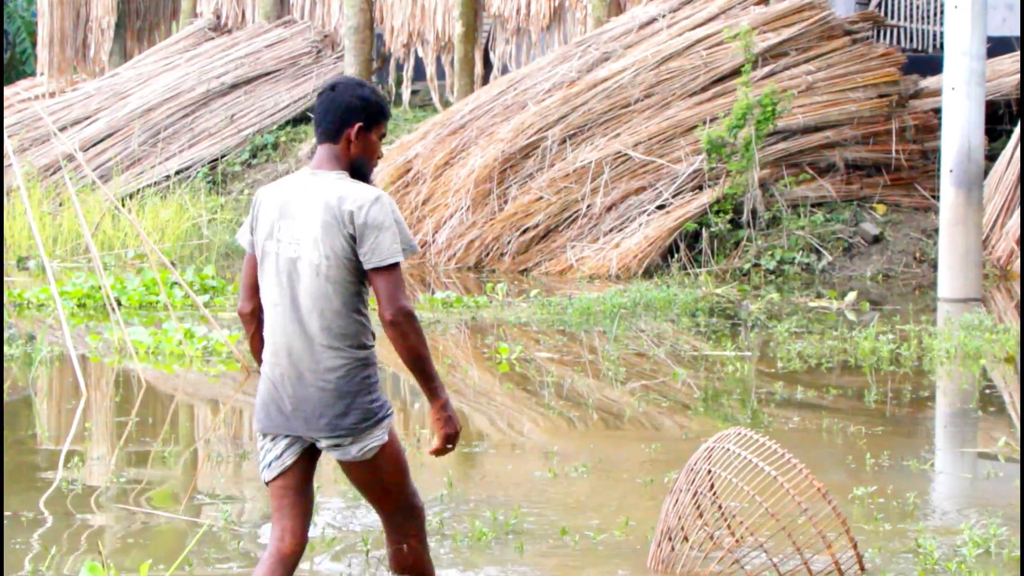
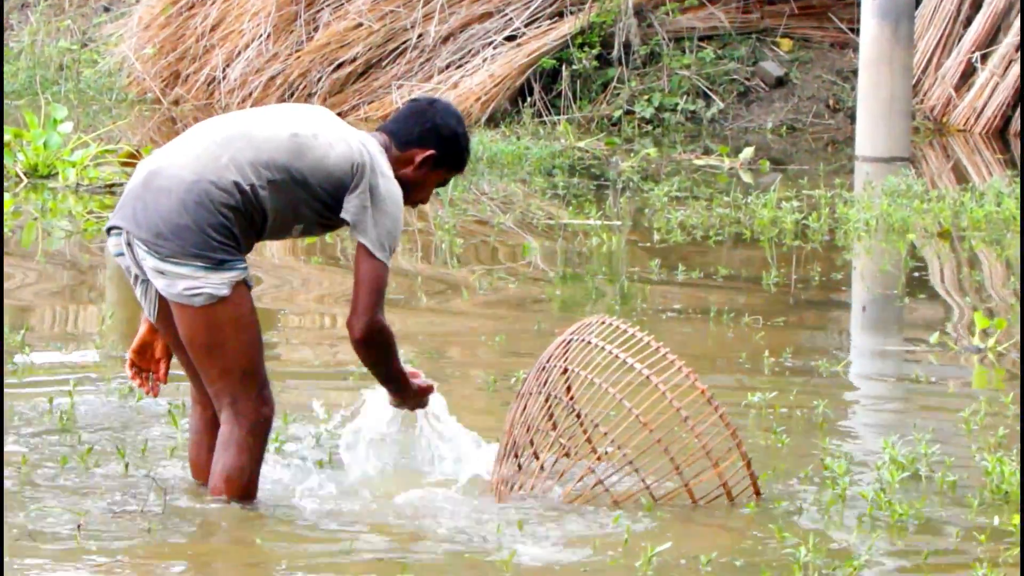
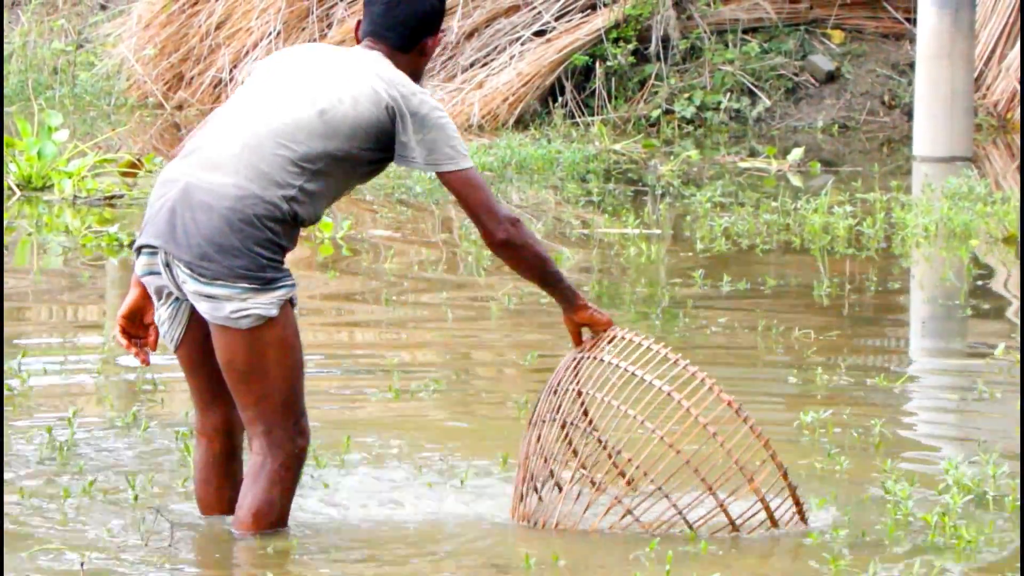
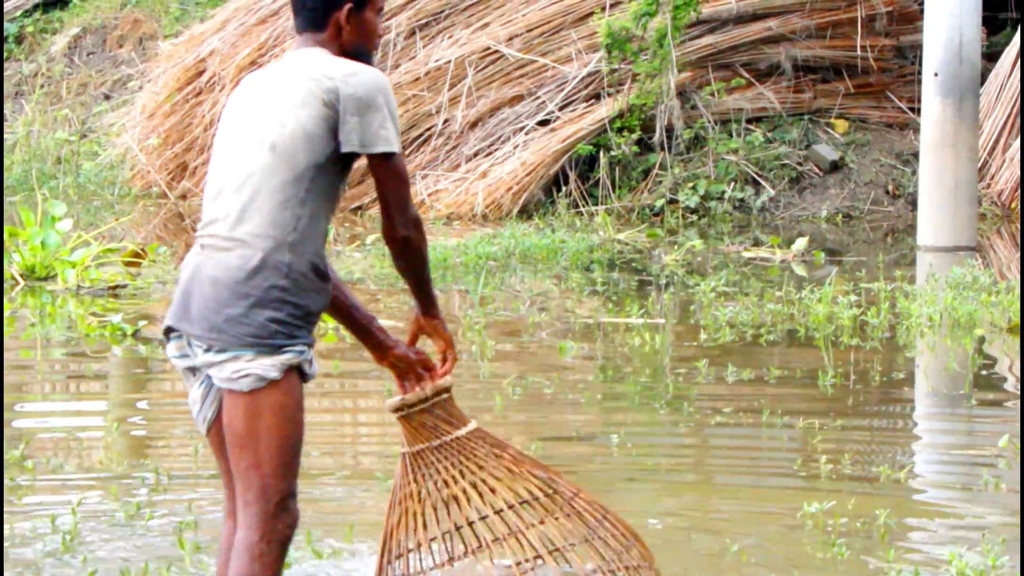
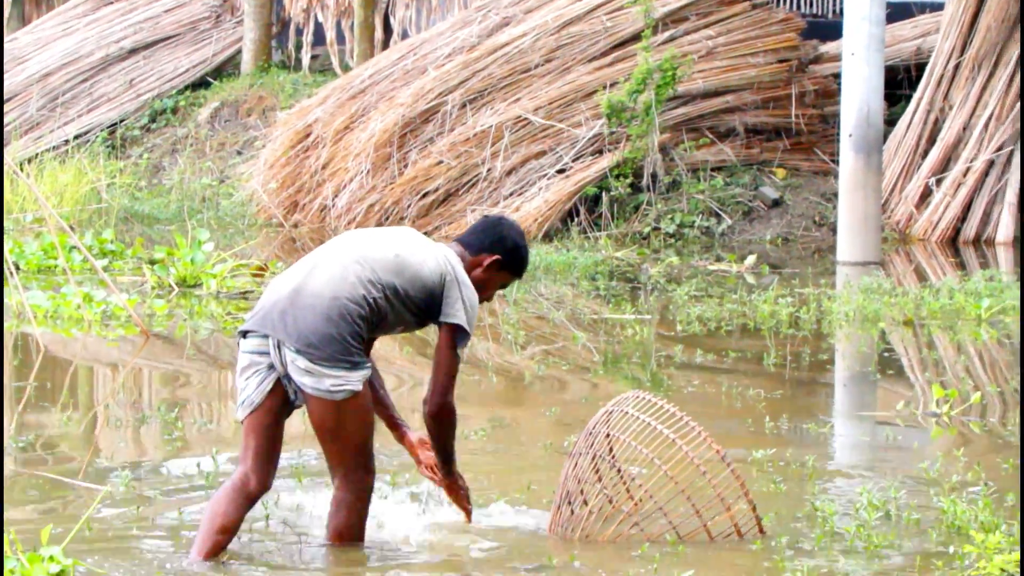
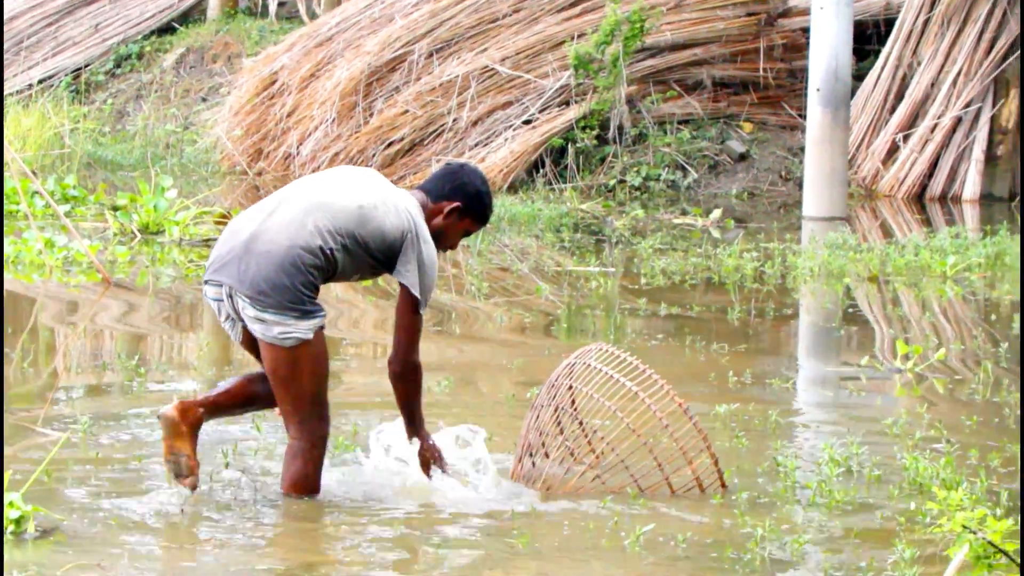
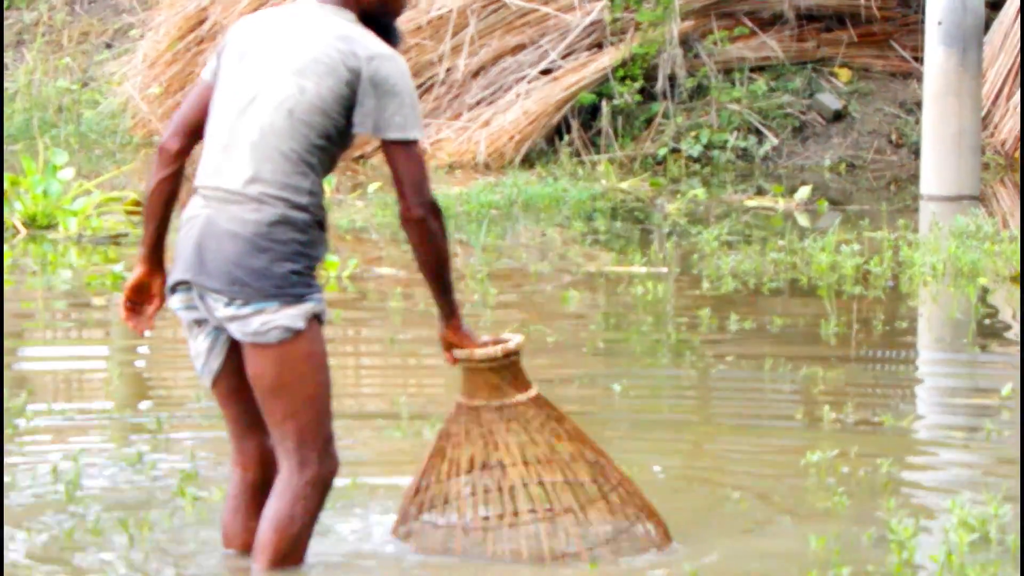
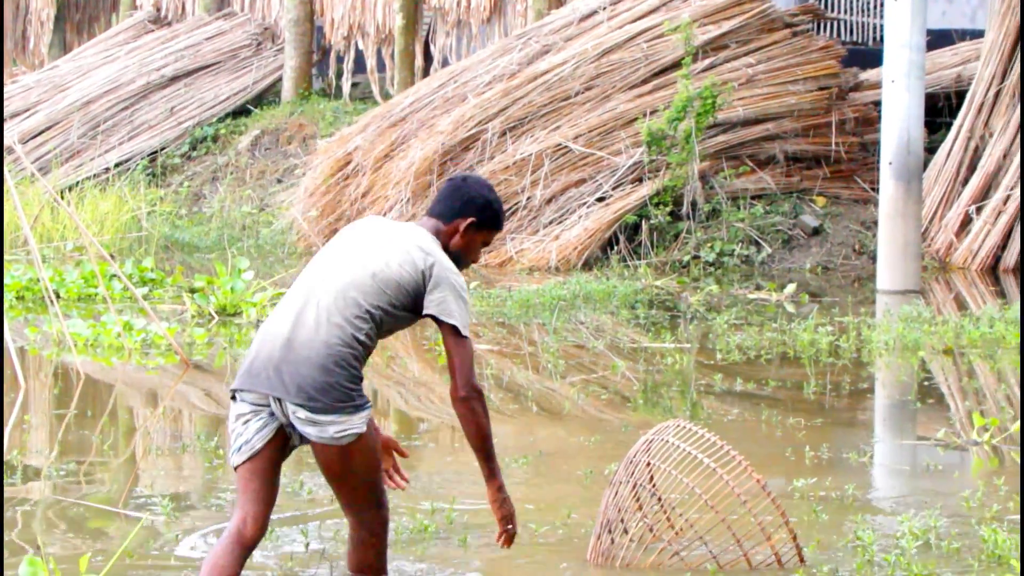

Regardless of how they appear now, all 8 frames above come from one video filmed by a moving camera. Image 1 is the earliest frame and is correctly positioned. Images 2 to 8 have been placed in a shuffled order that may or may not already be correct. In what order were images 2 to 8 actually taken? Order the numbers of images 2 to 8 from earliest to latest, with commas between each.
8, 5, 6, 2, 3, 4, 7
